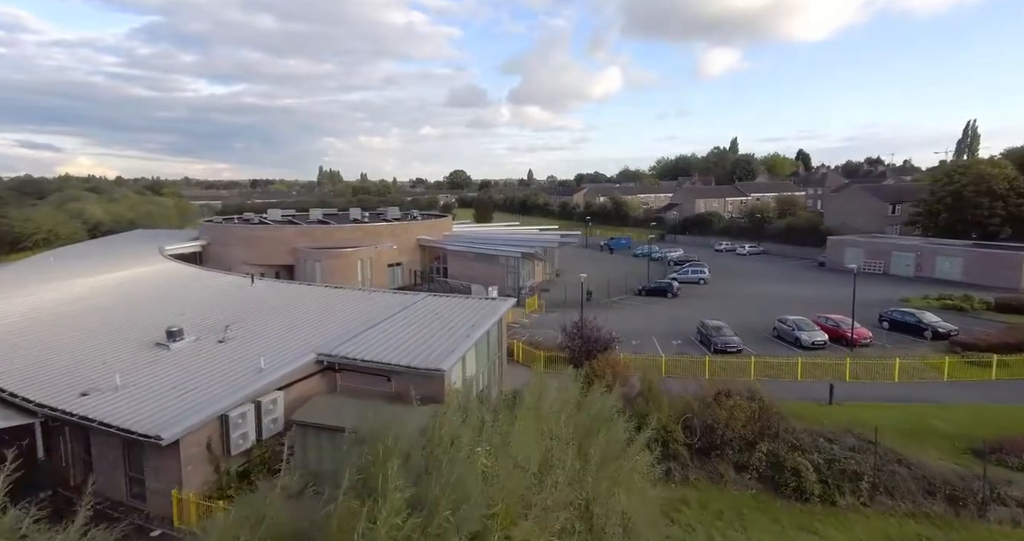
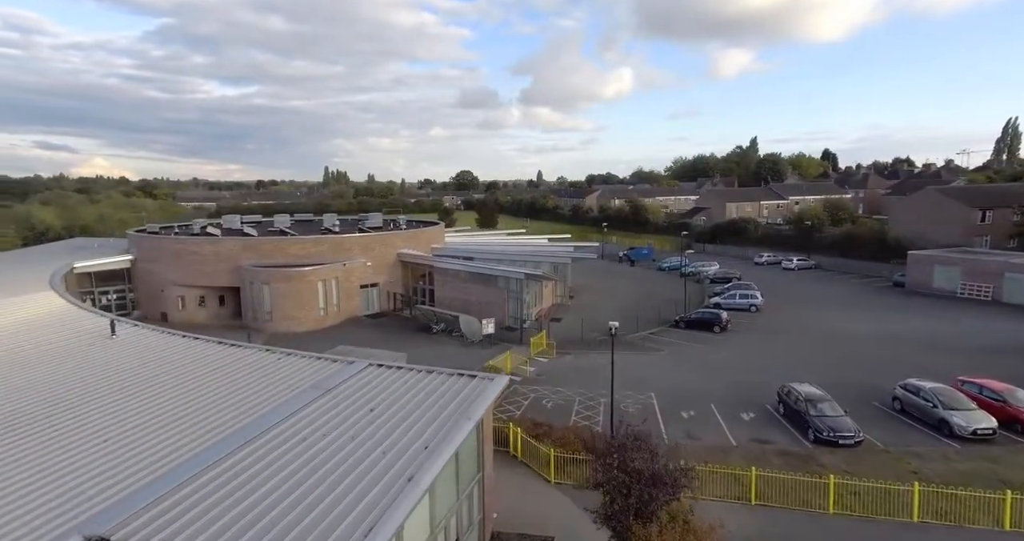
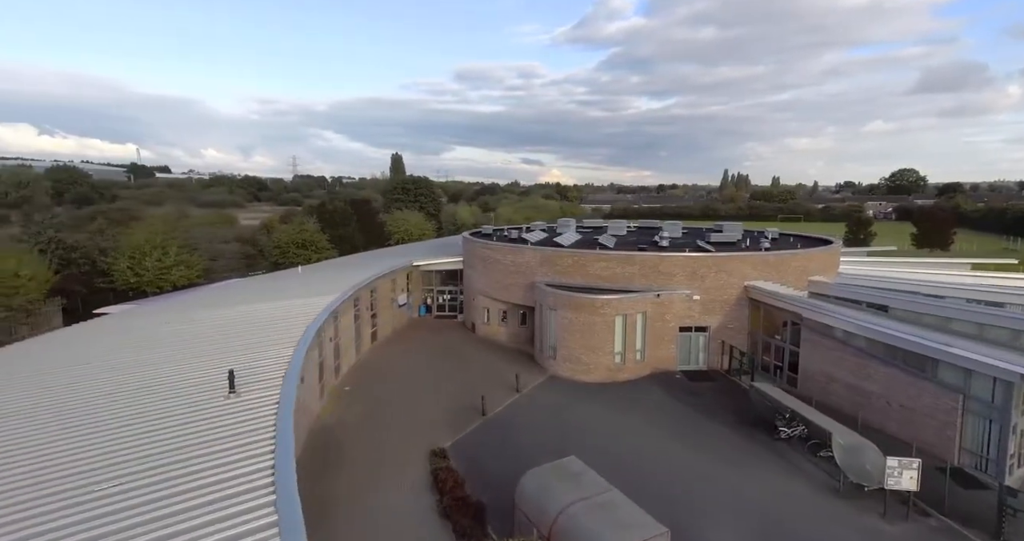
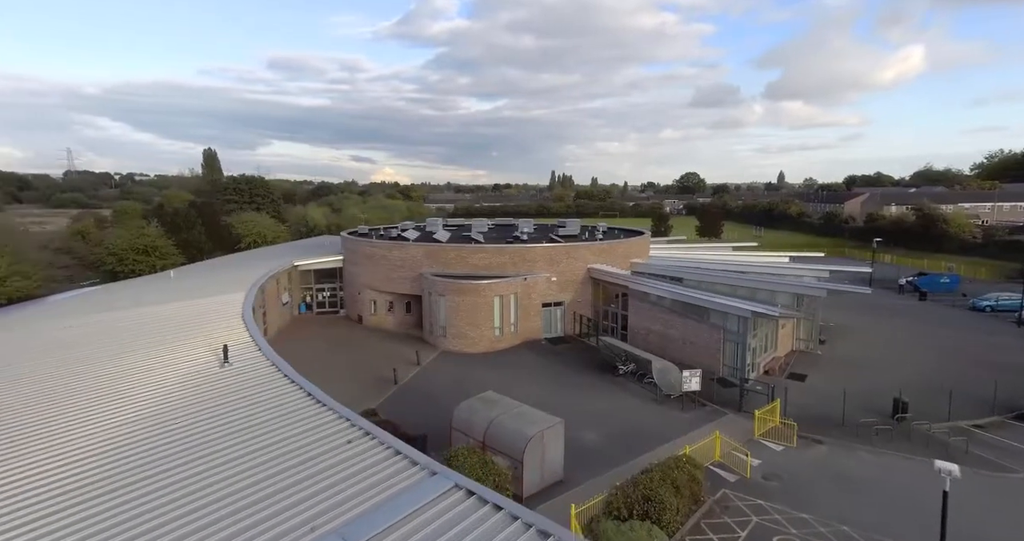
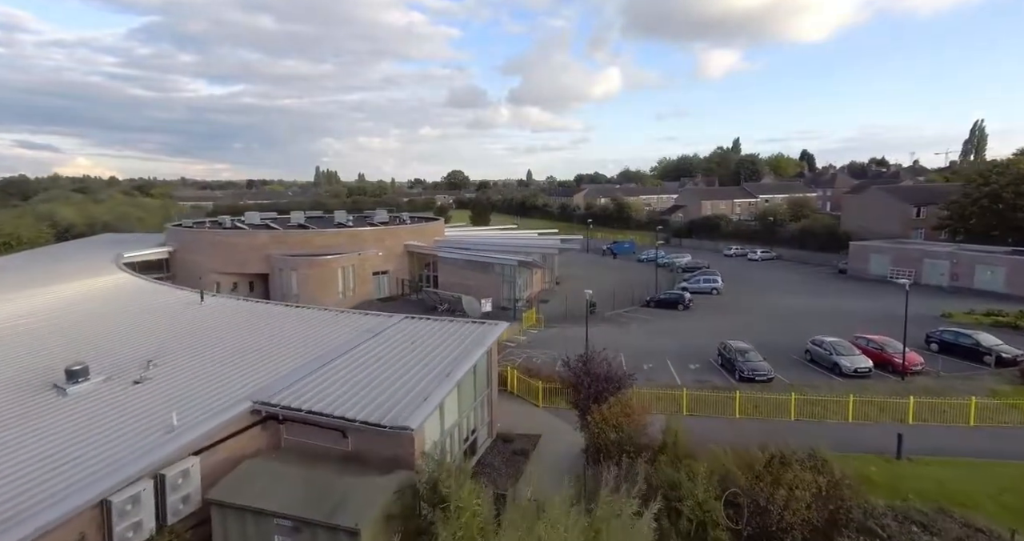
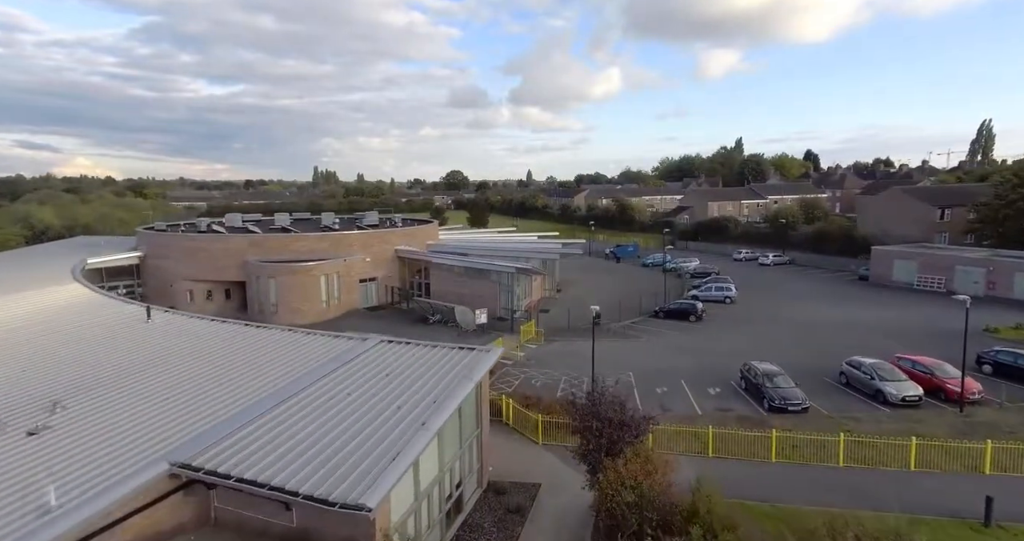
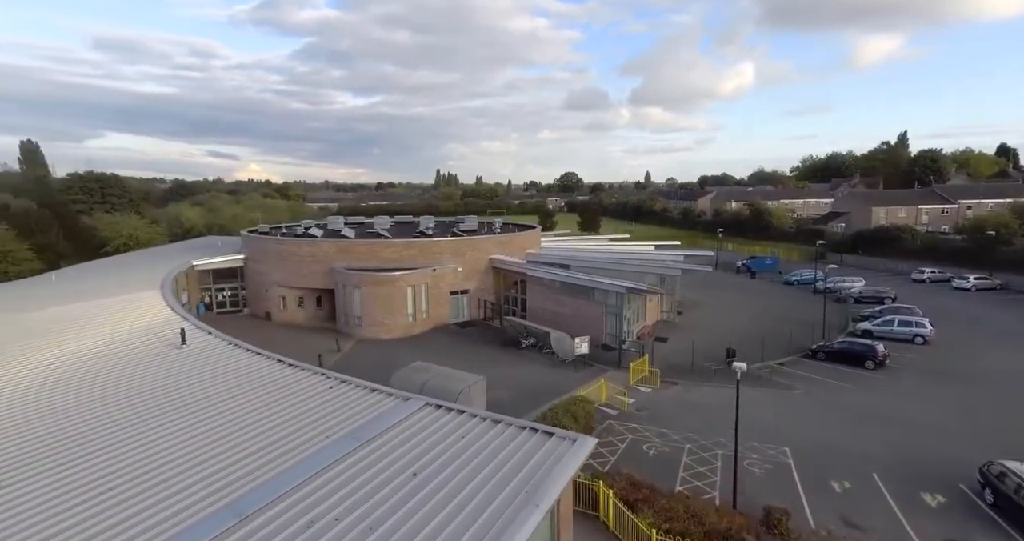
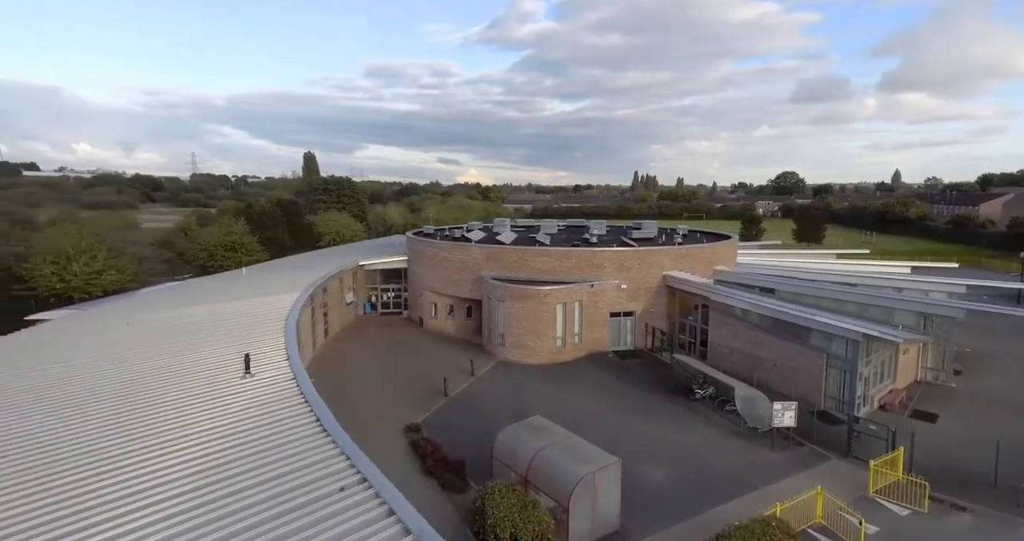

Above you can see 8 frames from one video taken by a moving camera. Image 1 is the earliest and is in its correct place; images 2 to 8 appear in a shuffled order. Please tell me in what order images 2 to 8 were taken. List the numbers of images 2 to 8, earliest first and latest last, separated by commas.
5, 6, 2, 7, 4, 8, 3
